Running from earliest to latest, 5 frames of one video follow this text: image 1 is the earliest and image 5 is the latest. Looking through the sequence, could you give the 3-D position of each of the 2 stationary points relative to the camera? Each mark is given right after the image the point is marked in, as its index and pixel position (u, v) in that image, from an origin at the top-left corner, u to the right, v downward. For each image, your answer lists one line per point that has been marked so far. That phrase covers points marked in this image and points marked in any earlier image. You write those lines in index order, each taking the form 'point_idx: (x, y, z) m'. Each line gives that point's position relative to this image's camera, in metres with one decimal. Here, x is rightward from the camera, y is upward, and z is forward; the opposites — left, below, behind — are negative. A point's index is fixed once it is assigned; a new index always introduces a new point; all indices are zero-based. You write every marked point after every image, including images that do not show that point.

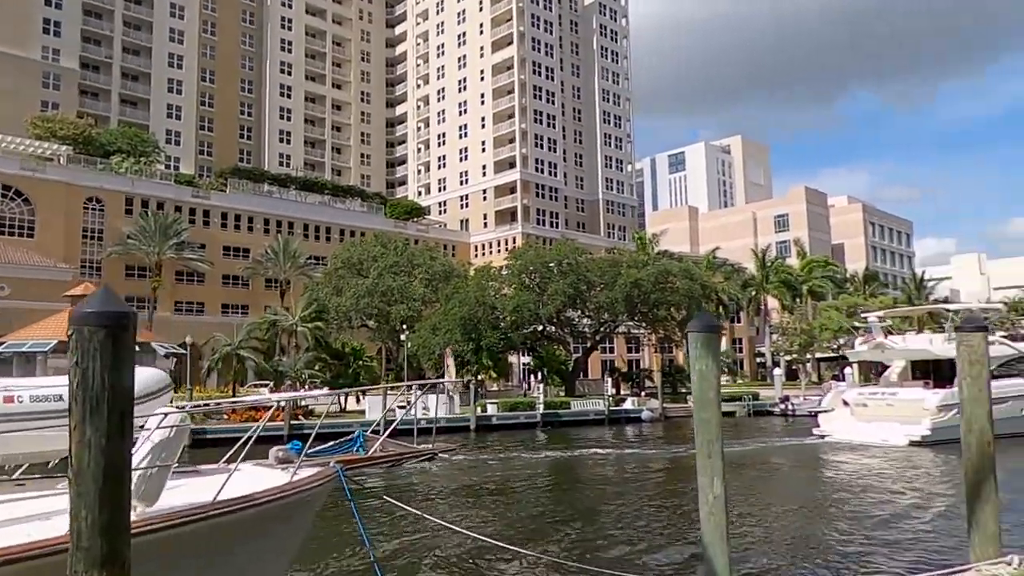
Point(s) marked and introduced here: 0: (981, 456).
0: (+4.2, -1.6, +6.7) m
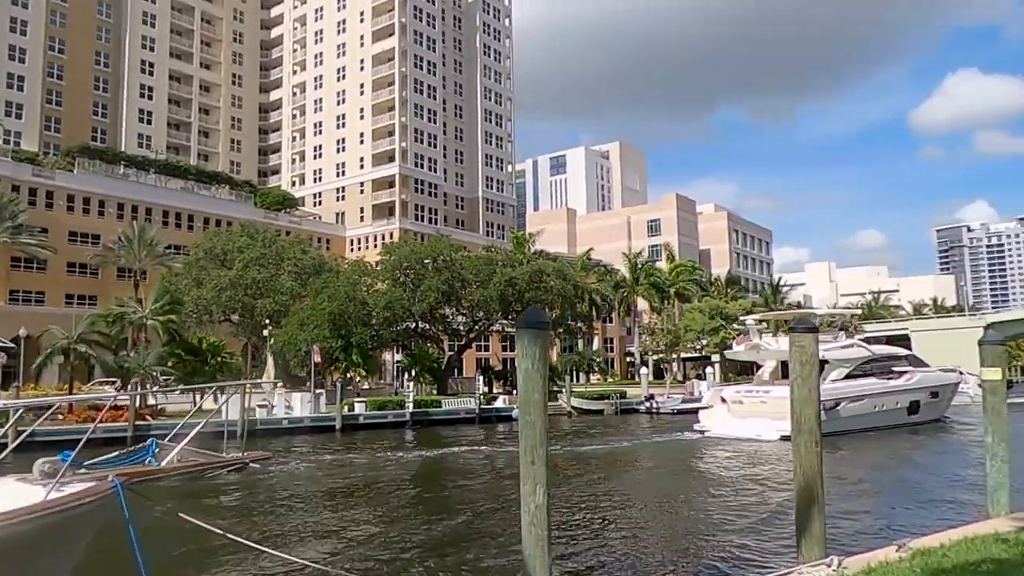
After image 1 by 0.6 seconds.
0: (+2.7, -1.6, +6.8) m
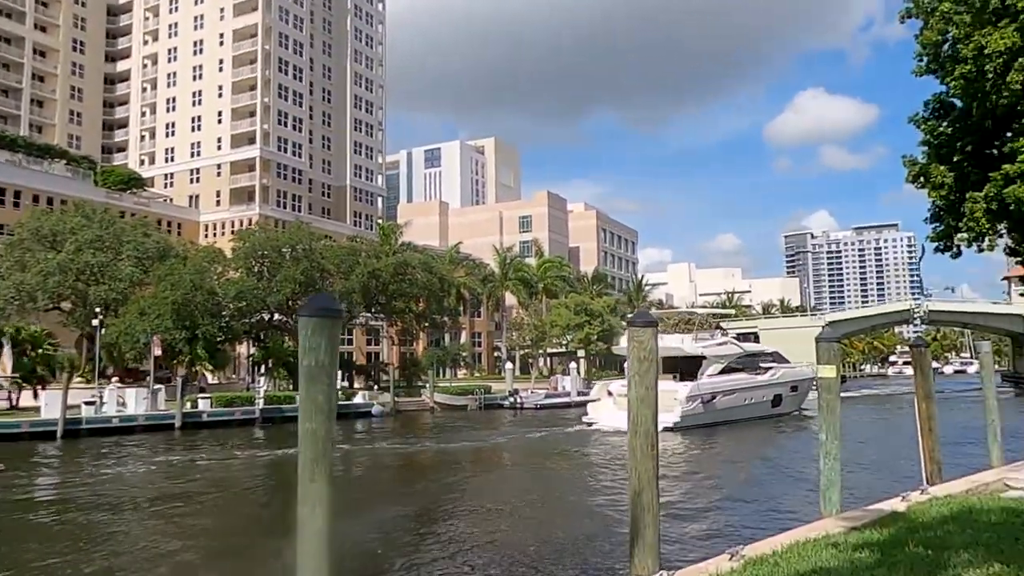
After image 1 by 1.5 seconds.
0: (+1.1, -1.5, +6.3) m
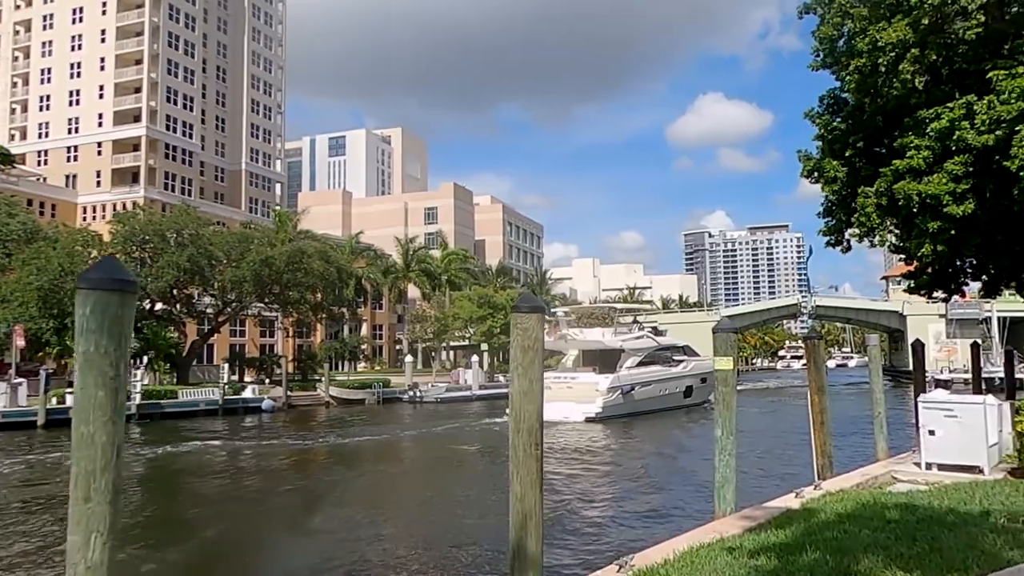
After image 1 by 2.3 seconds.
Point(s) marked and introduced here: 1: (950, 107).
0: (+0.1, -1.4, +5.7) m
1: (+6.9, +2.9, +11.9) m
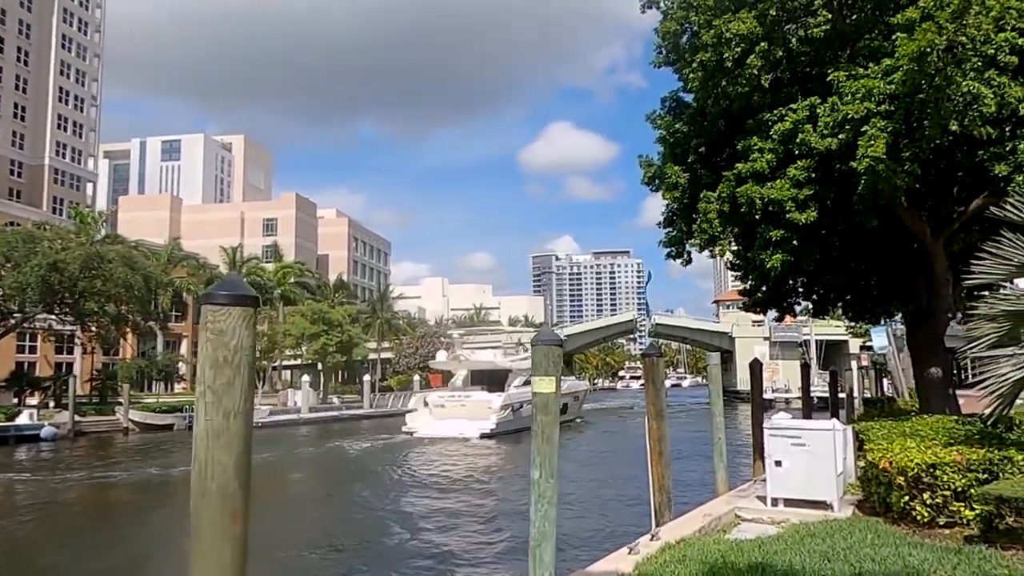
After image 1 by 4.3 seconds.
0: (-1.4, -1.3, +3.5) m
1: (+4.1, +2.6, +11.1) m
